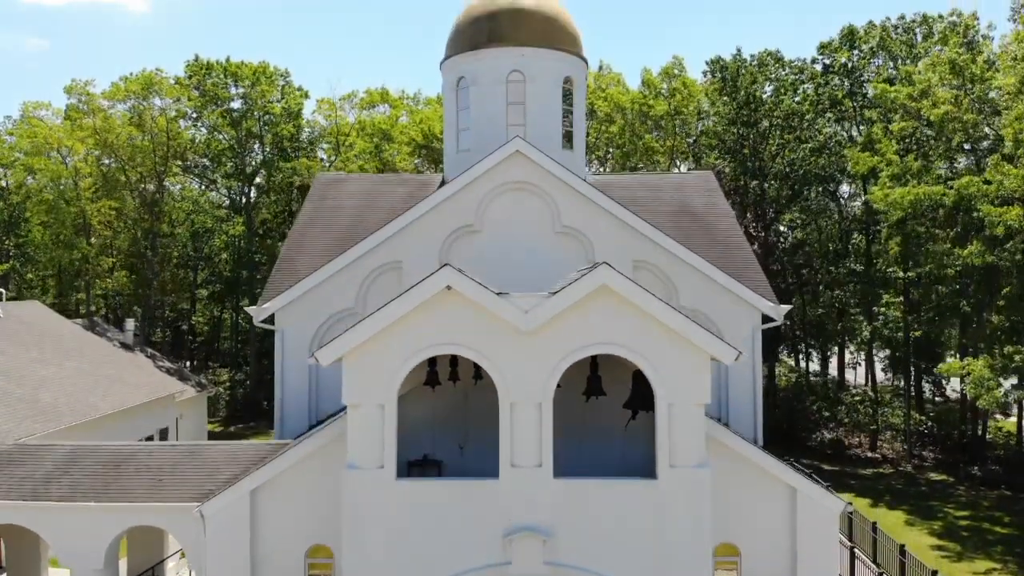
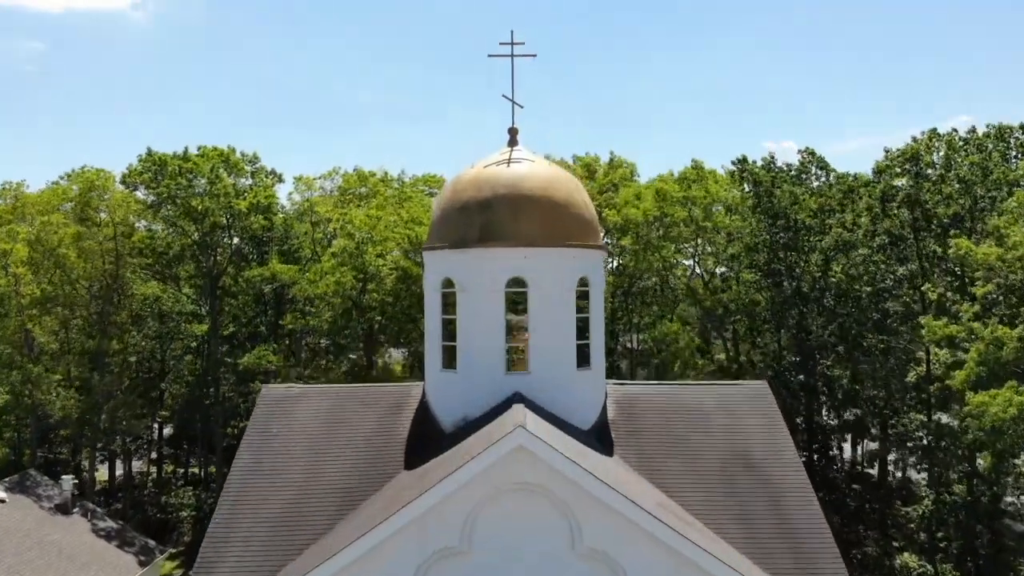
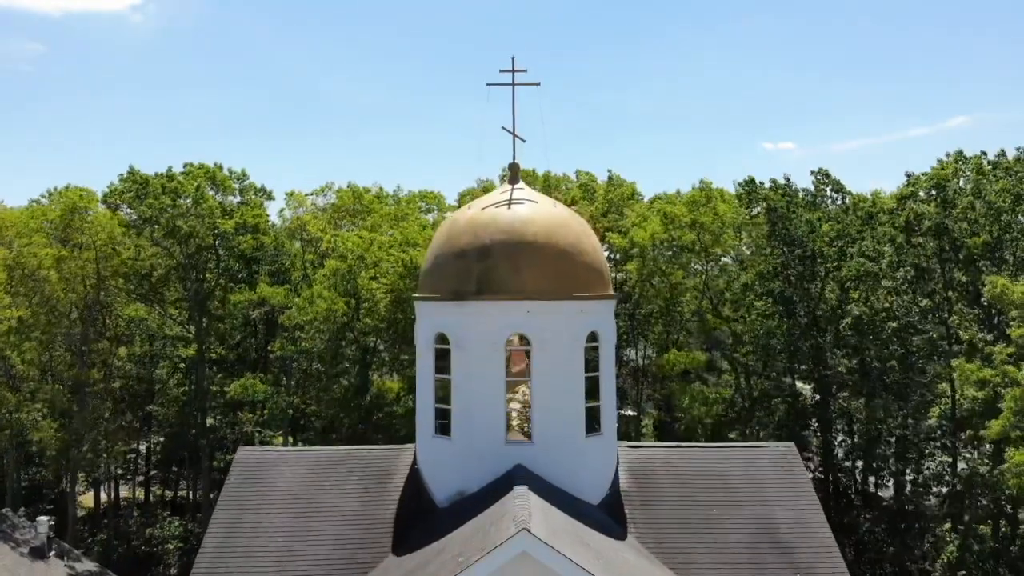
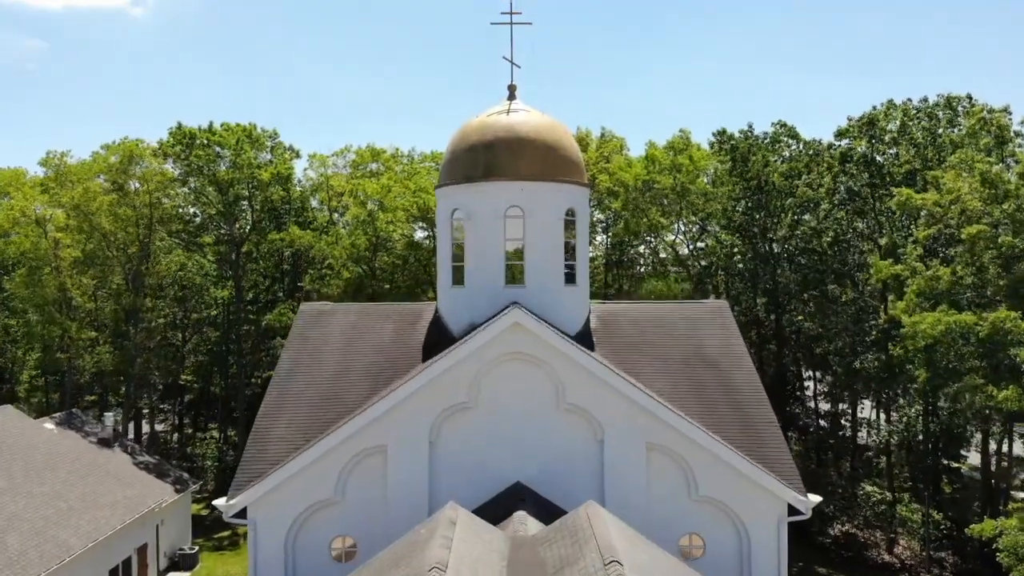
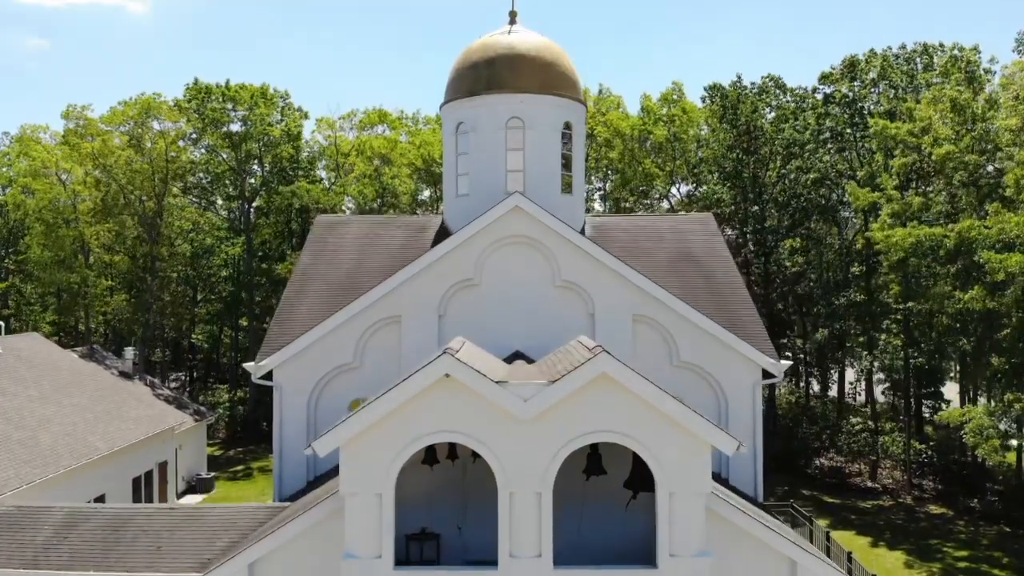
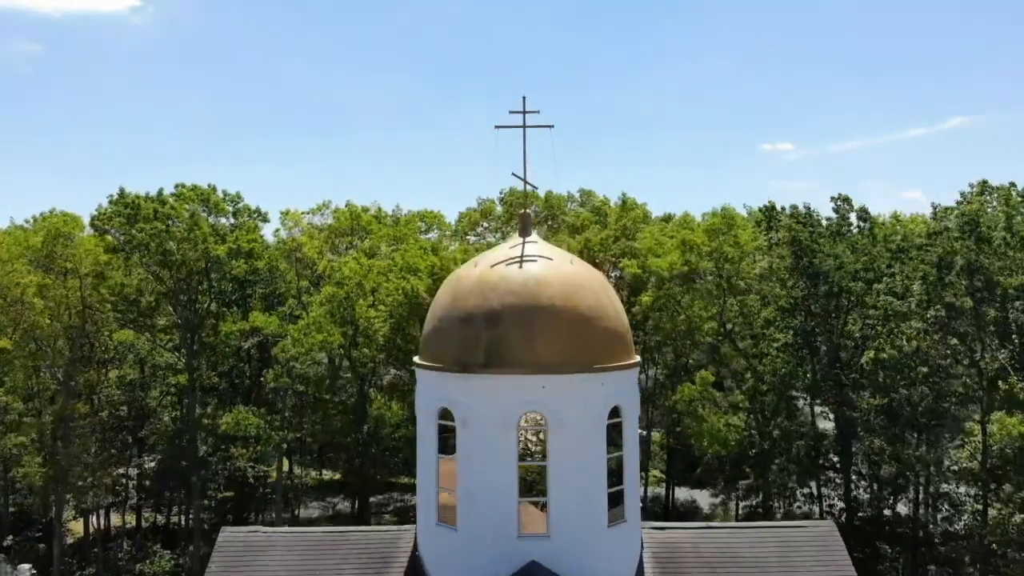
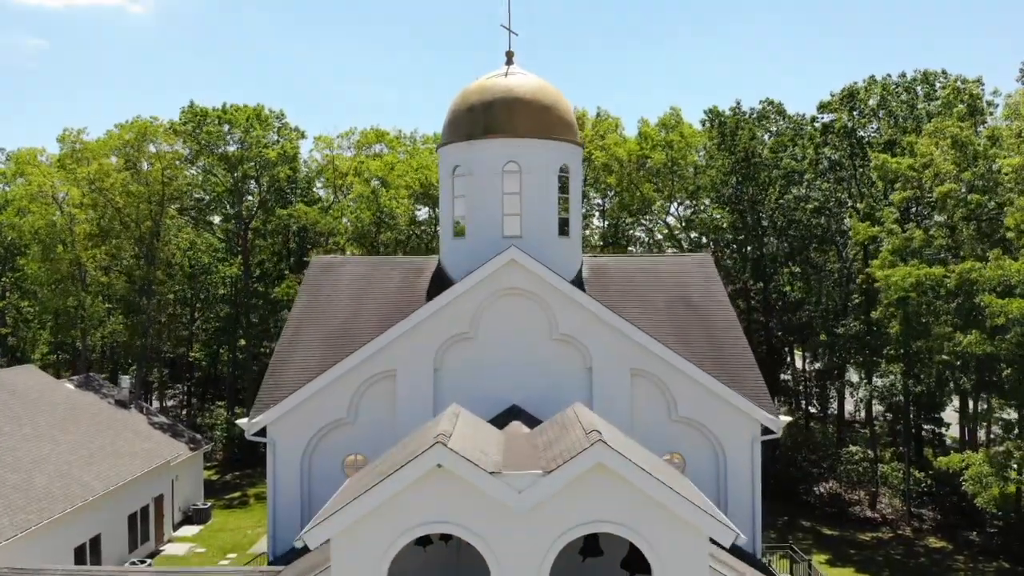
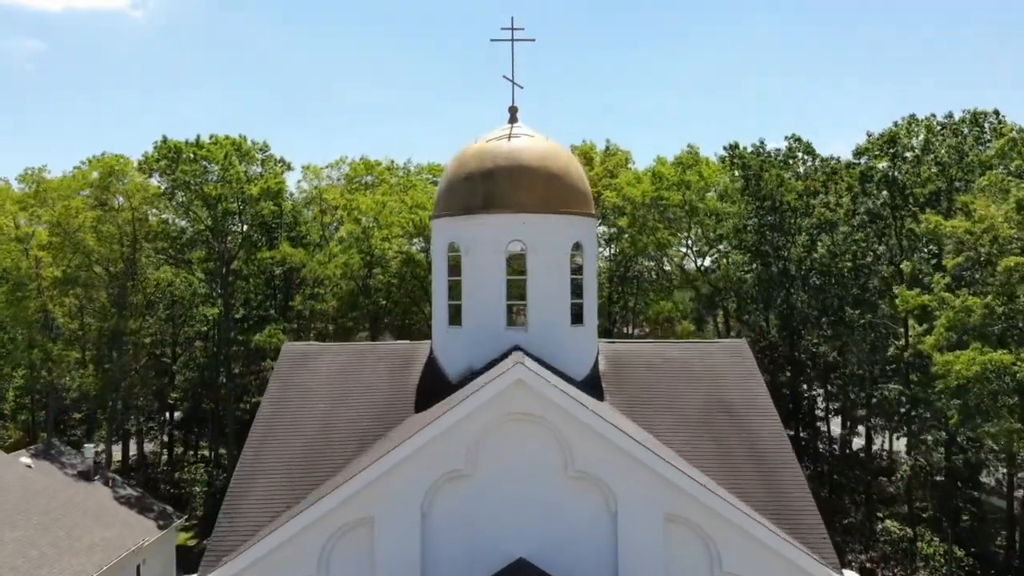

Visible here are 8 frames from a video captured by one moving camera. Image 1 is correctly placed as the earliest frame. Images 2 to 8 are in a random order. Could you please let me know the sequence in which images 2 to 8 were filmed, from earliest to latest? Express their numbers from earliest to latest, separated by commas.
5, 7, 4, 8, 2, 3, 6
